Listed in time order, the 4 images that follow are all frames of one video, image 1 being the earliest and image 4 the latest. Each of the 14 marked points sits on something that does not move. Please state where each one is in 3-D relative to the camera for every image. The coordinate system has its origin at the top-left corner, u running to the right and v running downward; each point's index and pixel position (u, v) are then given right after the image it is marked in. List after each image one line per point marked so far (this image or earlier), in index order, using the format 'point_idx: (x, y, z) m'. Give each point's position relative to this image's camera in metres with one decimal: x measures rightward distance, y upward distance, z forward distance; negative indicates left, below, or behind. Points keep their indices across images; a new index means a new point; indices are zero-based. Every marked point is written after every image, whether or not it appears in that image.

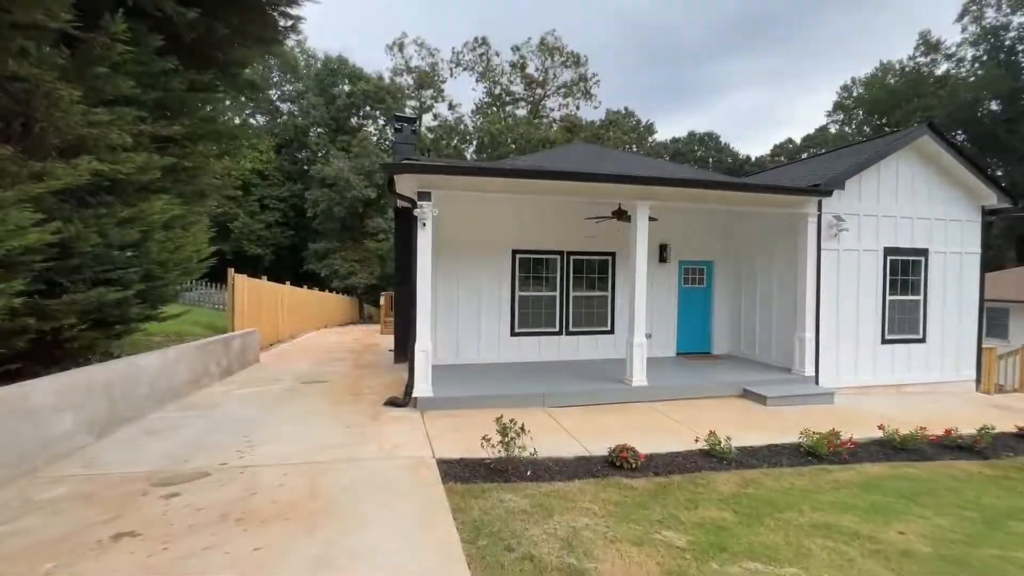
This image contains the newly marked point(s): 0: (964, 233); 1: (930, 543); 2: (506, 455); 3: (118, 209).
0: (+9.1, +1.1, +8.7) m
1: (+3.1, -1.9, +3.2) m
2: (-0.1, -1.7, +4.4) m
3: (-4.2, +0.8, +4.6) m
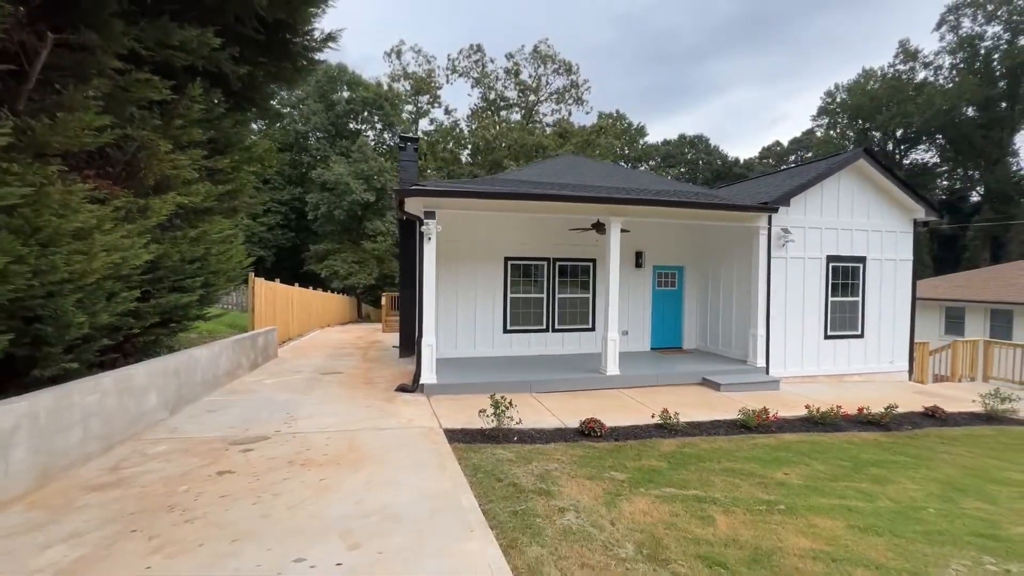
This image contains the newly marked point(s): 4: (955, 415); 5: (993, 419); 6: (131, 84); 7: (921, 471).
0: (+9.0, +1.1, +10.0) m
1: (+3.0, -2.0, +4.4) m
2: (-0.2, -1.7, +5.6) m
3: (-4.3, +0.7, +5.7) m
4: (+7.8, -2.2, +7.5) m
5: (+8.3, -2.2, +7.5) m
6: (-3.9, +2.1, +4.4) m
7: (+4.6, -2.0, +4.8) m
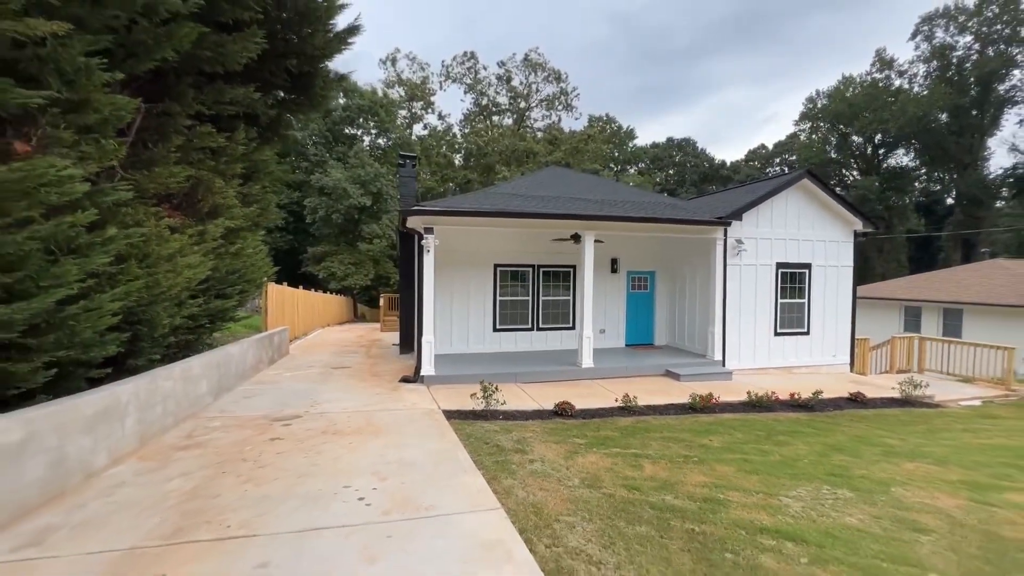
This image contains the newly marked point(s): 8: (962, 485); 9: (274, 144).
0: (+8.7, +1.0, +11.4) m
1: (+2.8, -2.1, +5.7) m
2: (-0.4, -1.8, +6.8) m
3: (-4.5, +0.6, +6.9) m
4: (+7.5, -2.3, +8.9) m
5: (+8.1, -2.3, +8.9) m
6: (-4.1, +2.0, +5.6) m
7: (+4.4, -2.1, +6.2) m
8: (+4.7, -2.0, +4.5) m
9: (-4.2, +2.5, +7.5) m
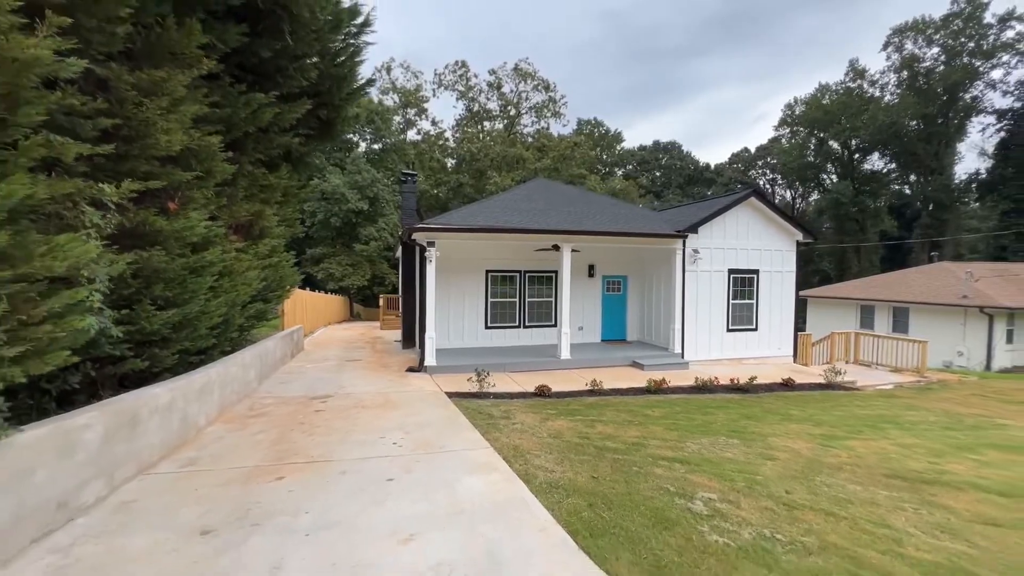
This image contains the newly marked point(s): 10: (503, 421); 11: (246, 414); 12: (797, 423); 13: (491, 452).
0: (+8.3, +0.9, +13.2) m
1: (+2.6, -2.2, +7.5) m
2: (-0.6, -1.9, +8.5) m
3: (-4.7, +0.5, +8.5) m
4: (+7.3, -2.4, +10.7) m
5: (+7.8, -2.4, +10.7) m
6: (-4.3, +1.9, +7.2) m
7: (+4.1, -2.2, +7.9) m
8: (+4.5, -2.2, +6.3) m
9: (-4.4, +2.4, +9.1) m
10: (-0.1, -2.0, +6.5) m
11: (-4.1, -1.9, +6.6) m
12: (+4.6, -2.2, +7.0) m
13: (-0.2, -1.9, +5.0) m
